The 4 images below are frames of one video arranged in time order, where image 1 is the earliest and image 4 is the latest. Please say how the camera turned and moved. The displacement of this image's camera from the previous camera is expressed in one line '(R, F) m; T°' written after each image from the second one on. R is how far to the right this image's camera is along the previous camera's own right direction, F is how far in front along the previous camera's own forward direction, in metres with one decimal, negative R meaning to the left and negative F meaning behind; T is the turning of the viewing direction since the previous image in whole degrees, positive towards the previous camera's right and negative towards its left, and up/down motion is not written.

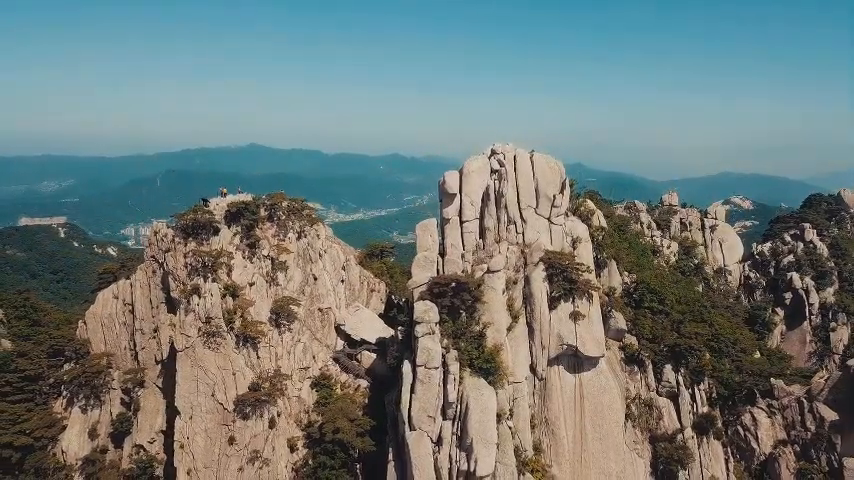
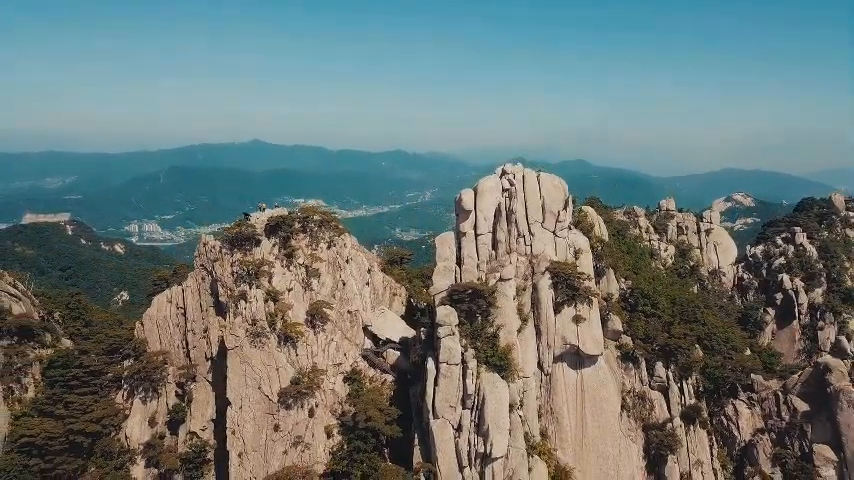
(-0.7, -2.8) m; 0°
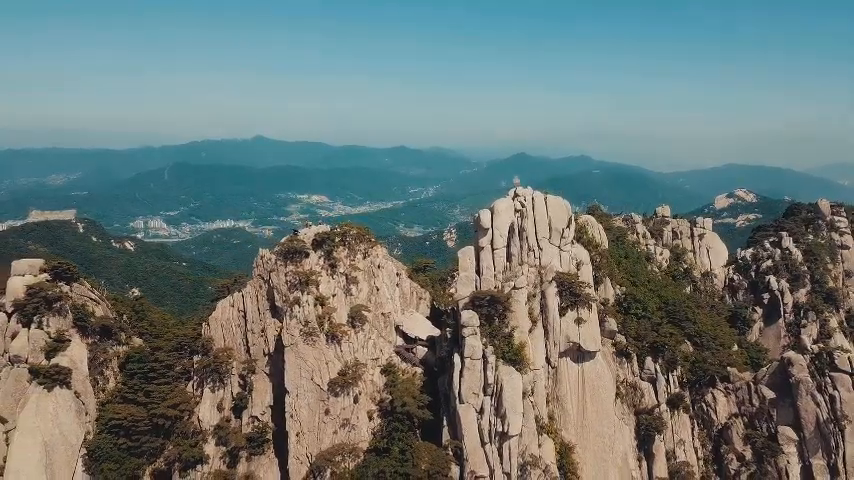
(-1.1, -4.4) m; 0°
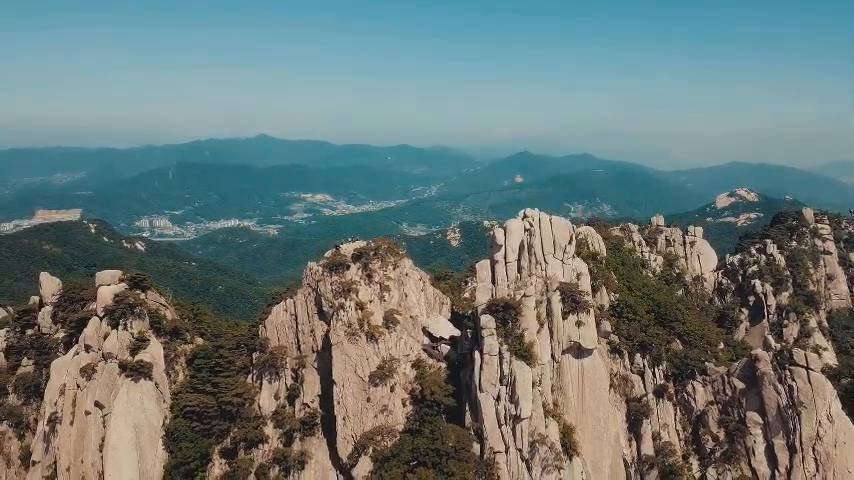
(-1.3, -5.4) m; 0°
